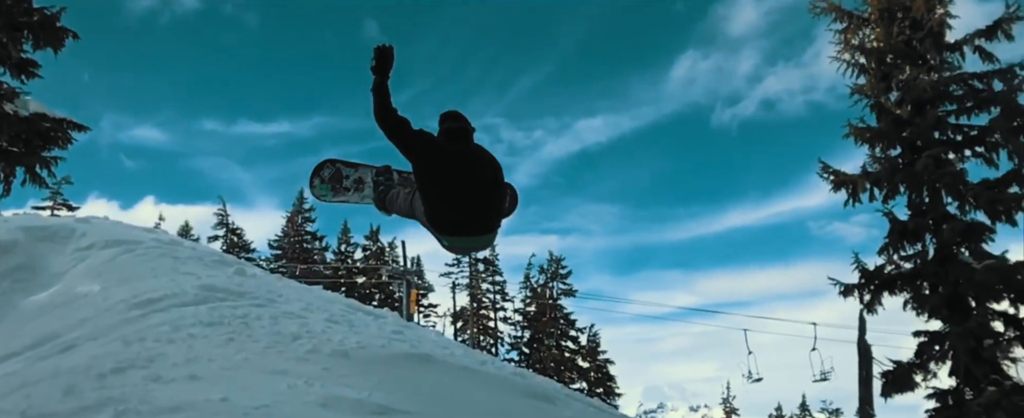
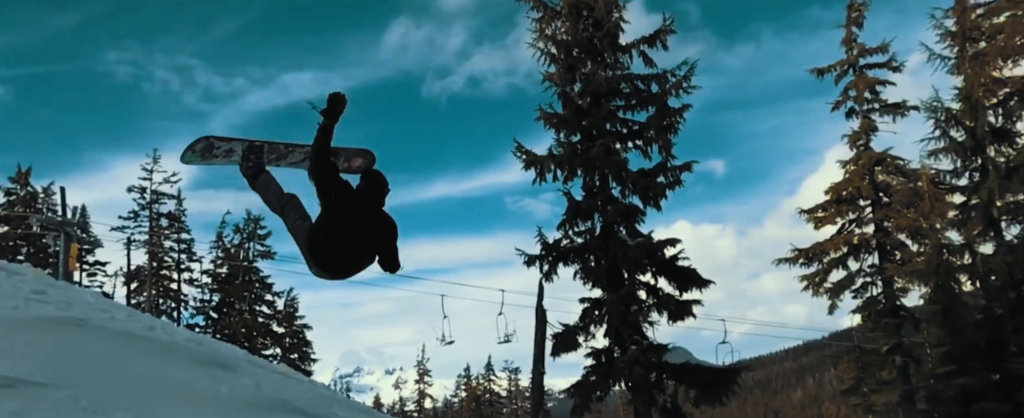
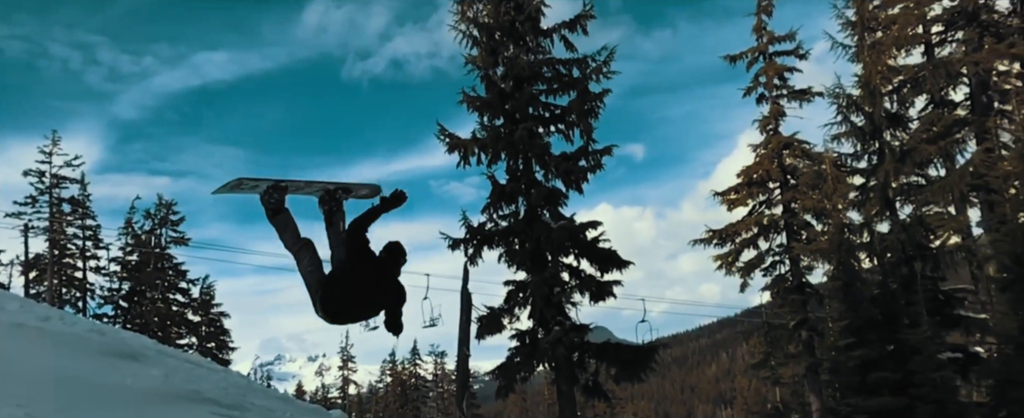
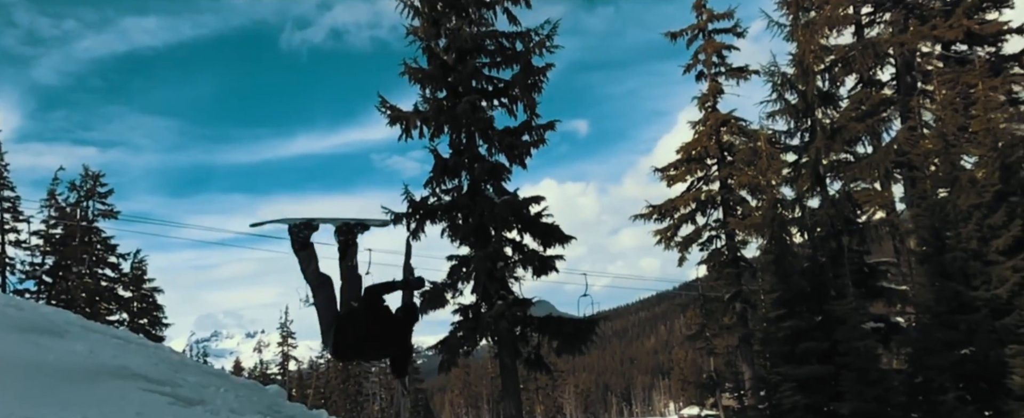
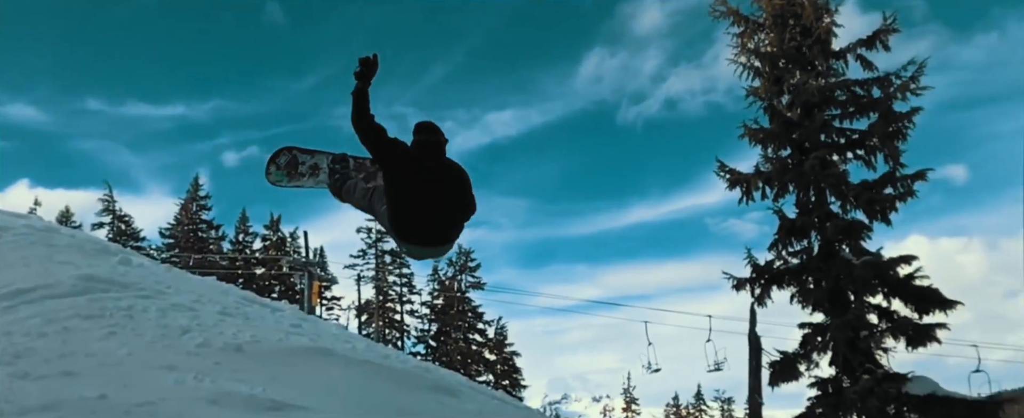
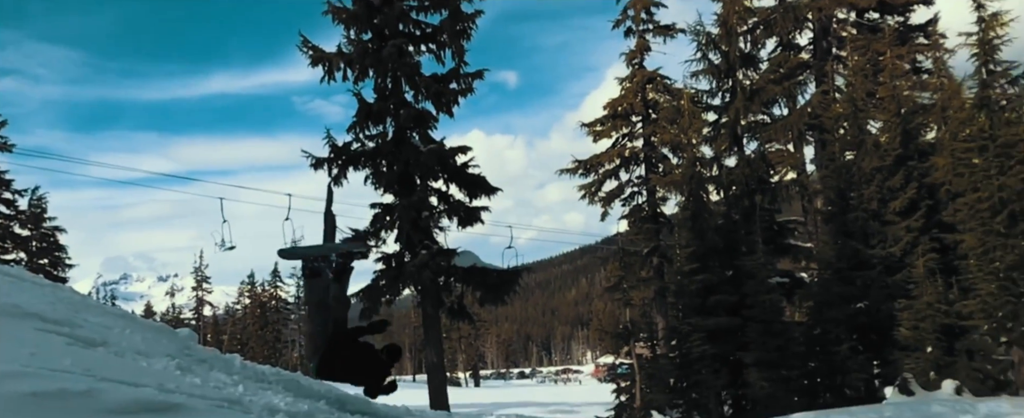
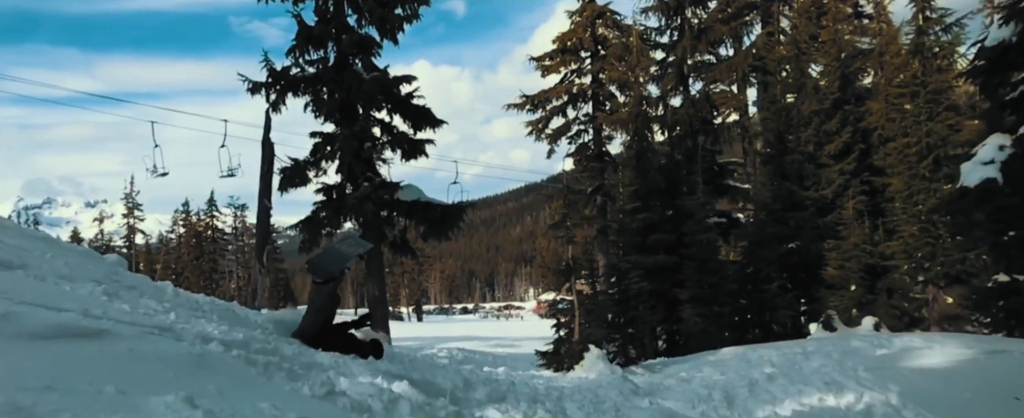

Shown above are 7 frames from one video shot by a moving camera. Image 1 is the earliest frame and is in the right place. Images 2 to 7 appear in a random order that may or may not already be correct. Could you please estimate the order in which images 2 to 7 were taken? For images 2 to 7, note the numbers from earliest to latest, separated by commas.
5, 2, 3, 4, 6, 7
